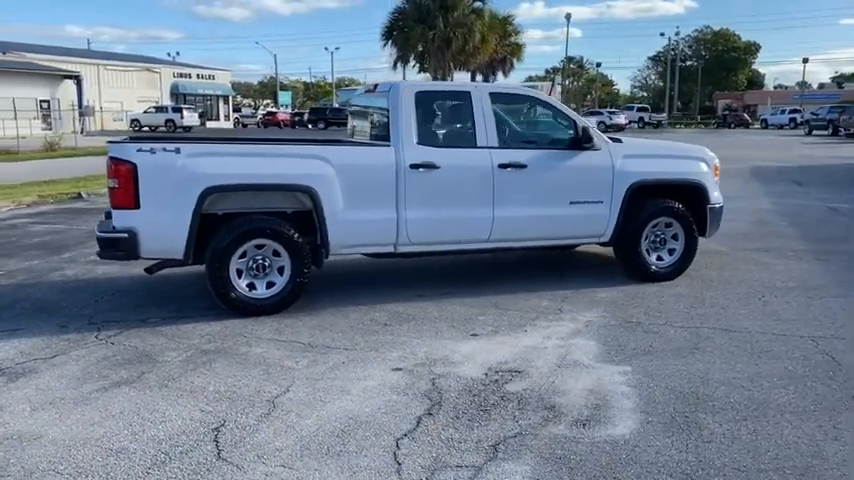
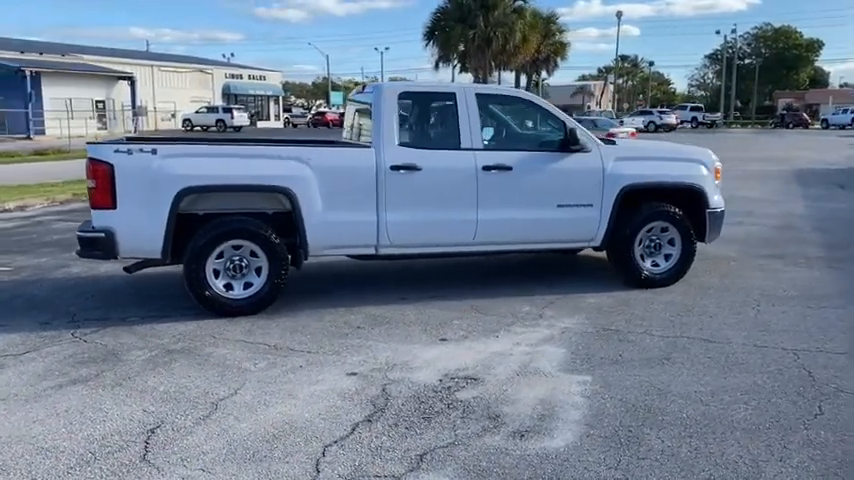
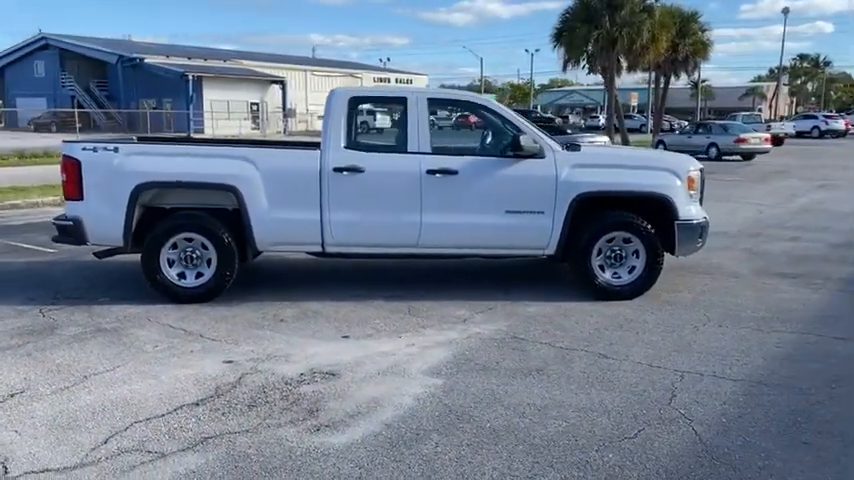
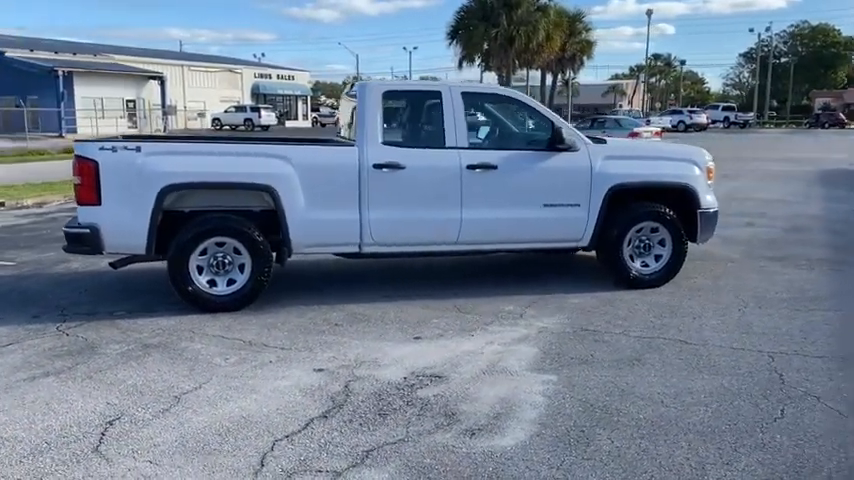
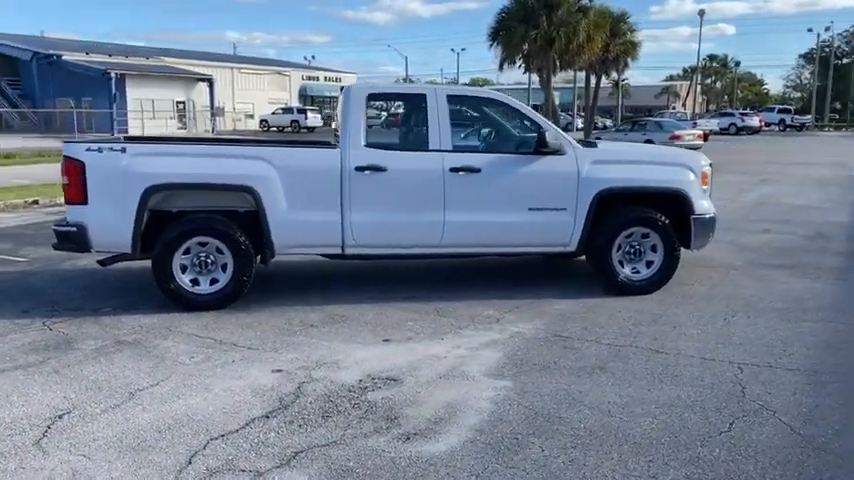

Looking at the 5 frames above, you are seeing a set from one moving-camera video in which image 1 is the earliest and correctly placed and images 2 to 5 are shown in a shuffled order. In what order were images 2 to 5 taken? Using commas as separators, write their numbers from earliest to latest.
2, 4, 5, 3
